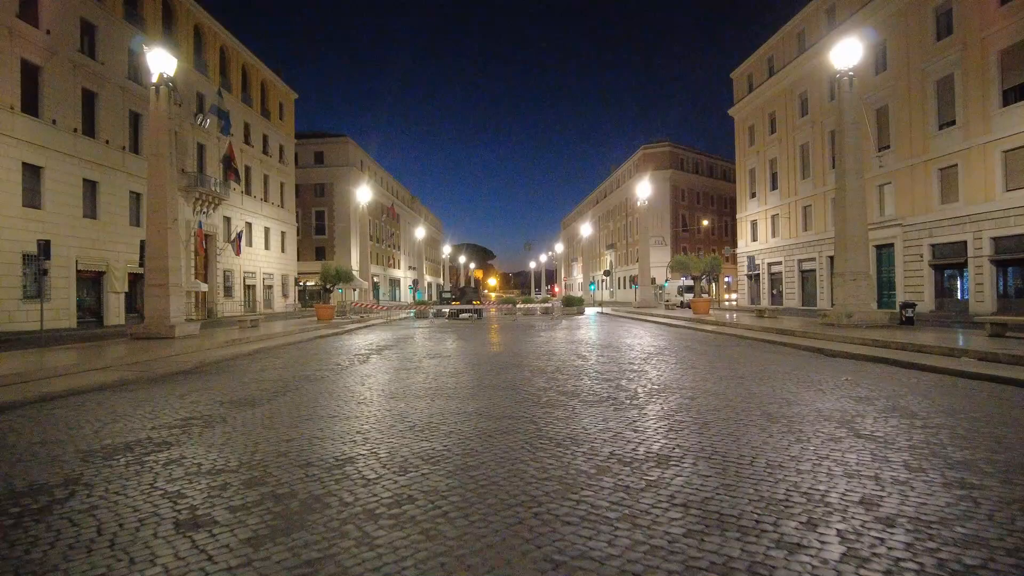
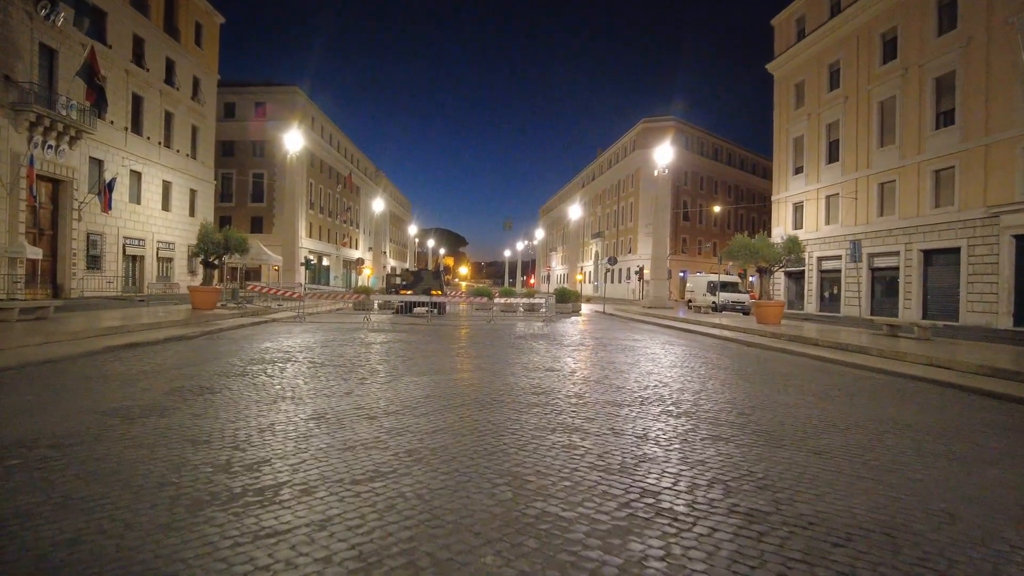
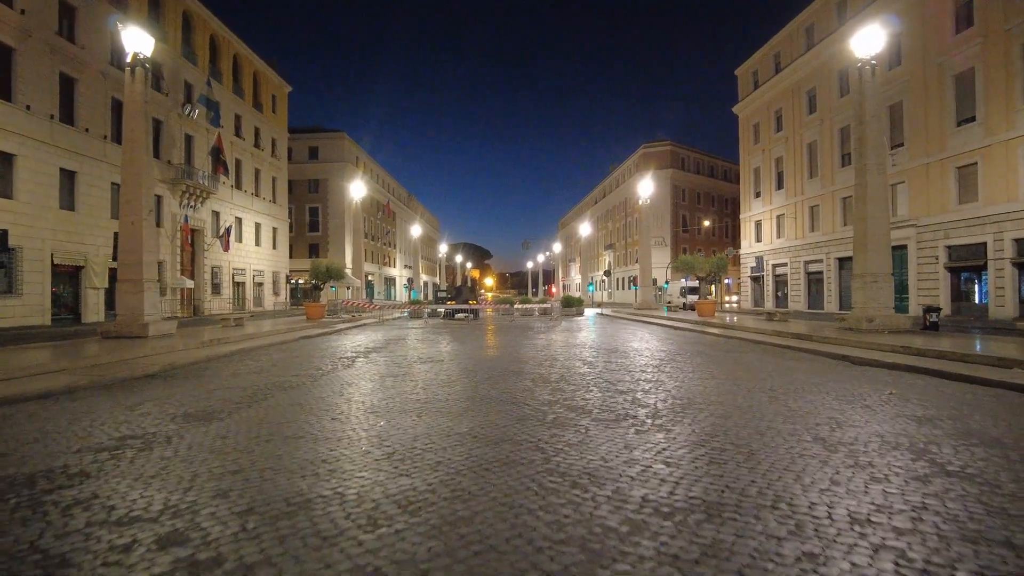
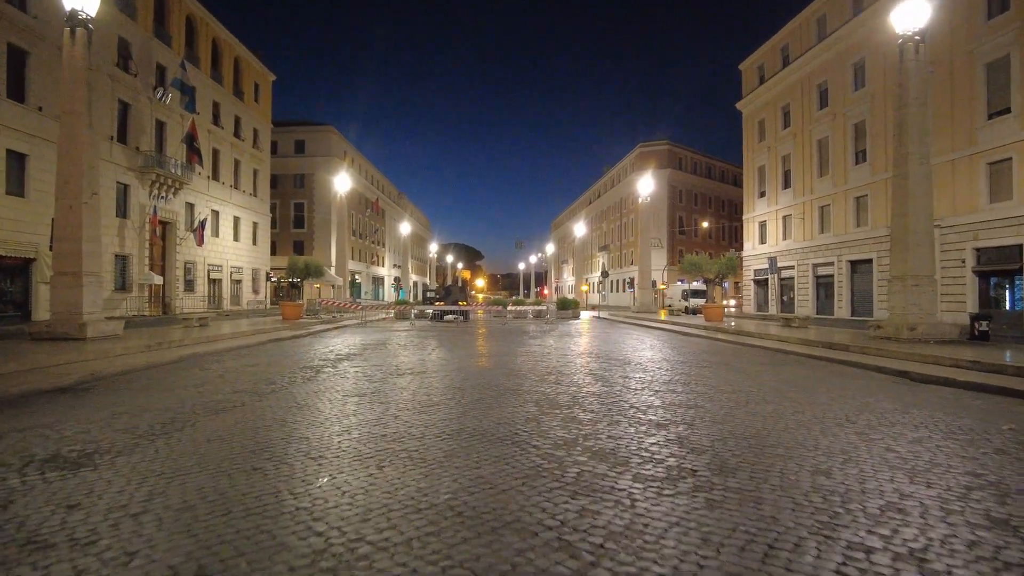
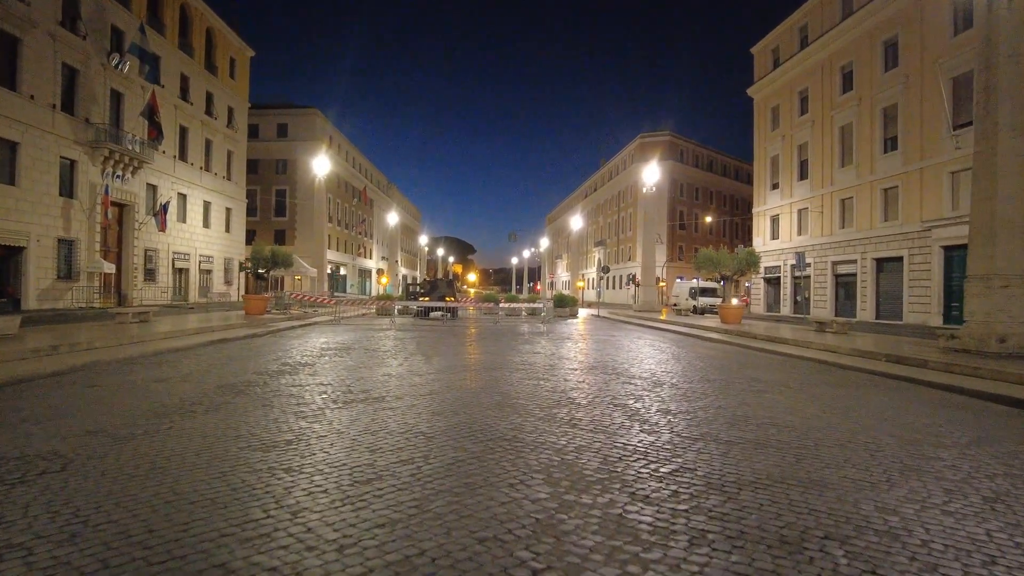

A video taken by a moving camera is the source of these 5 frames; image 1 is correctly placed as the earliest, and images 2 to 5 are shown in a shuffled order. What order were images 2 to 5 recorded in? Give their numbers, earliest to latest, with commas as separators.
3, 4, 5, 2
